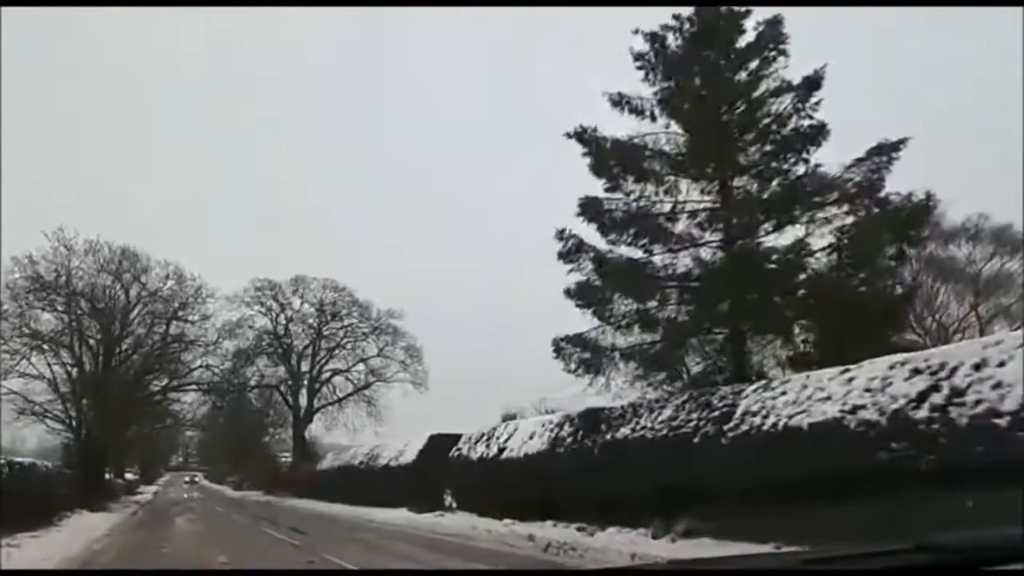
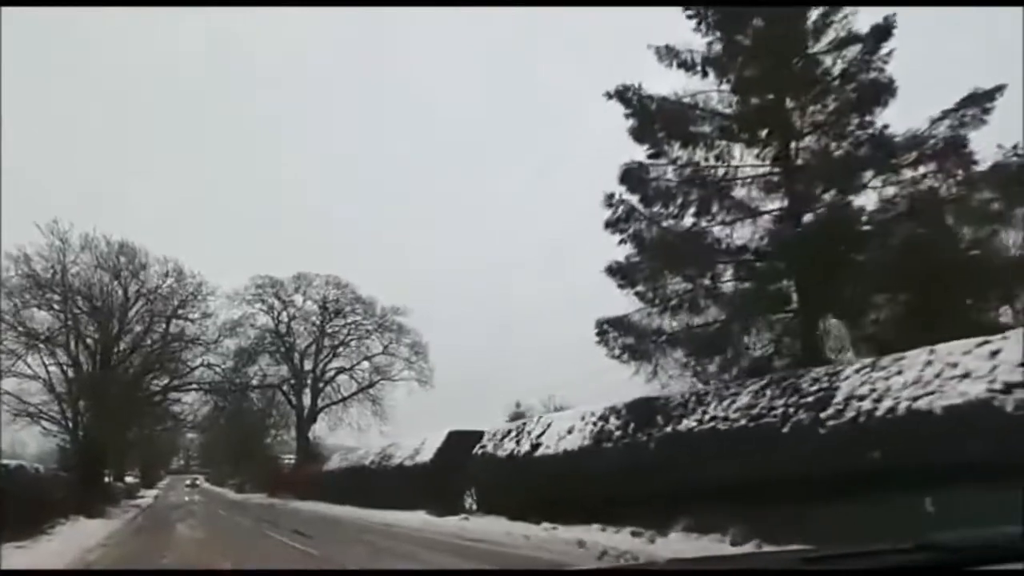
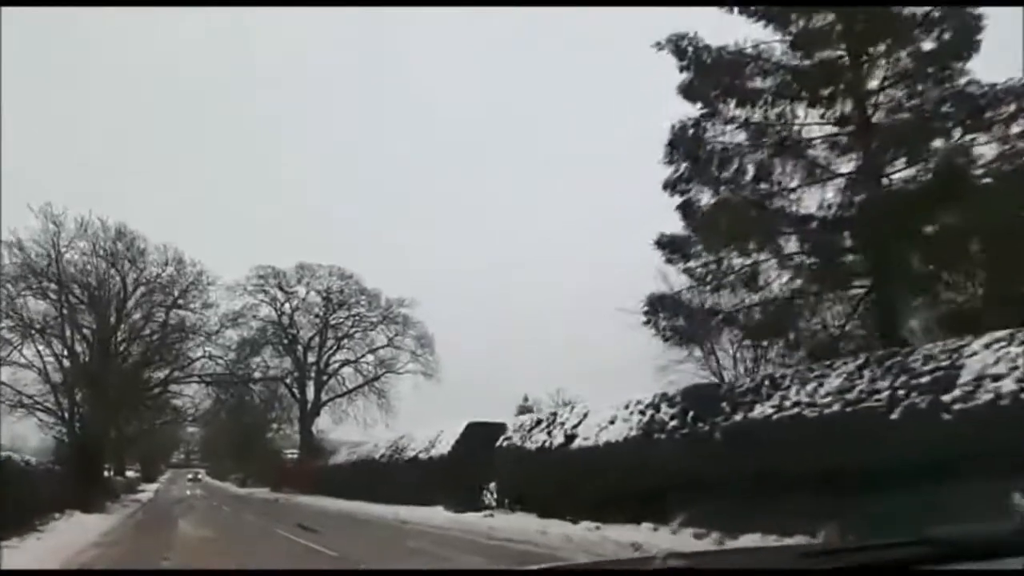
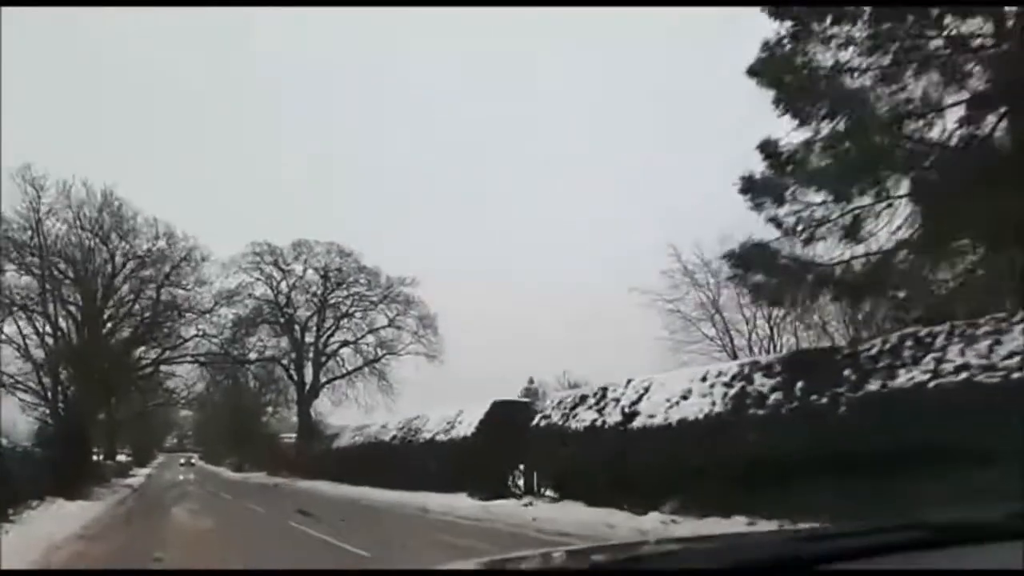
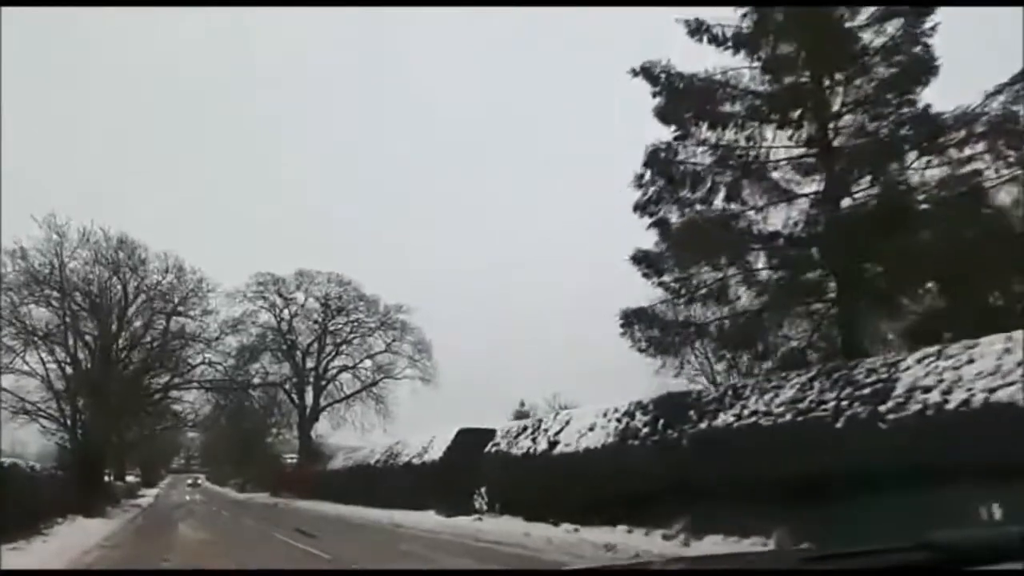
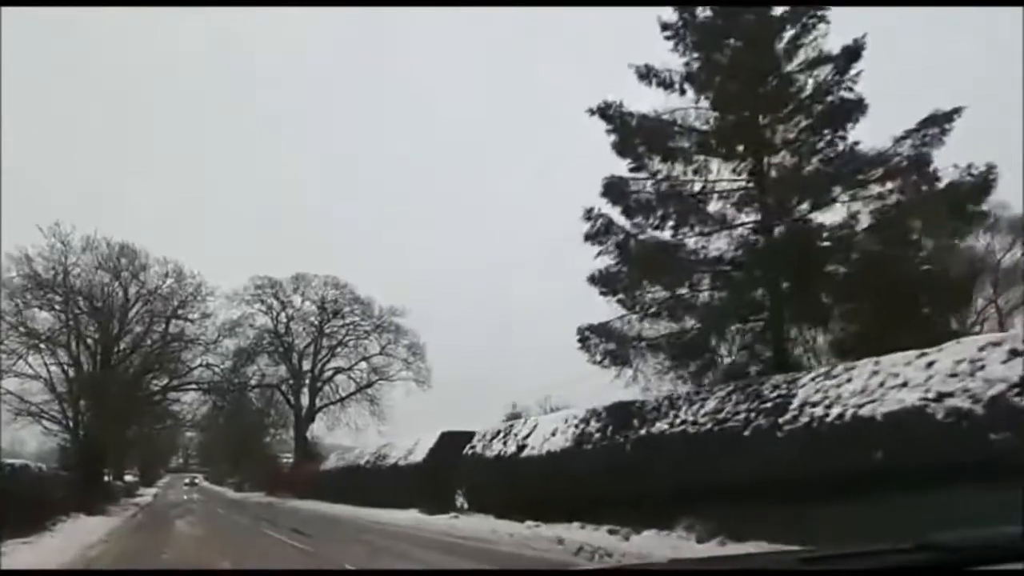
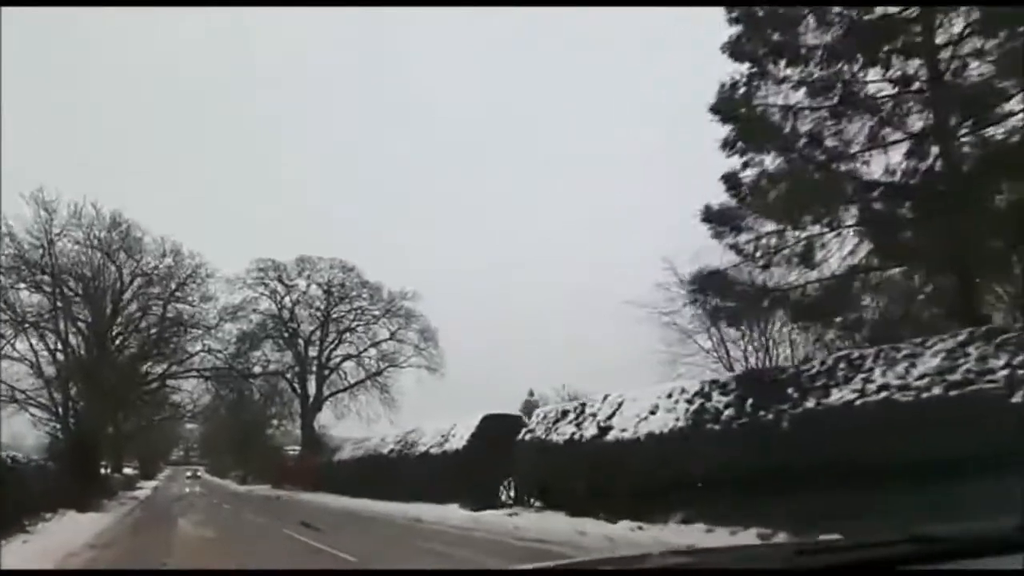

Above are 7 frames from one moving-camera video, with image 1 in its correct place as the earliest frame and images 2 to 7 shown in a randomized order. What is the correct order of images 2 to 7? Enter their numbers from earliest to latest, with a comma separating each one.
6, 2, 5, 3, 7, 4
